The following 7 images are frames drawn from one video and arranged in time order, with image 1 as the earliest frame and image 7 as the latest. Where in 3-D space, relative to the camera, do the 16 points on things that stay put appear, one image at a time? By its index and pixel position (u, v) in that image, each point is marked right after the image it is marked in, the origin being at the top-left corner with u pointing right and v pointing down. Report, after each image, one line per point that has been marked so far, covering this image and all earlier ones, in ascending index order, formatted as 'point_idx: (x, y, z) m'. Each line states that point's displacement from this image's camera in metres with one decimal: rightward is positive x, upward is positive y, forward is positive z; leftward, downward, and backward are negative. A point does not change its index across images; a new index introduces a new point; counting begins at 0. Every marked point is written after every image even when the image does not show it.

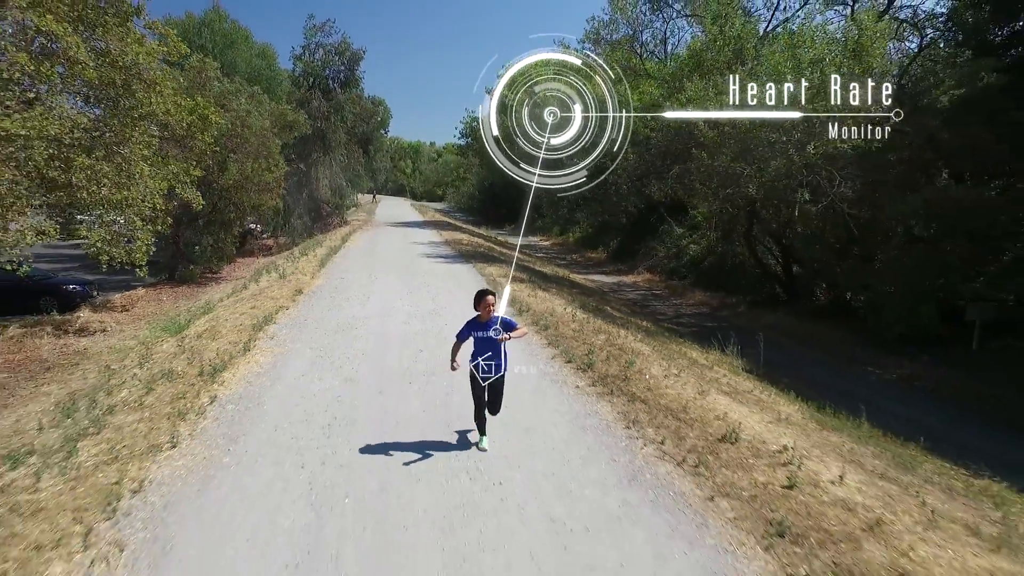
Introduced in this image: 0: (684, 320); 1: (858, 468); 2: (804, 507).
0: (+2.6, -0.5, +17.2) m
1: (+1.7, -0.9, +5.6) m
2: (+1.1, -0.8, +4.3) m
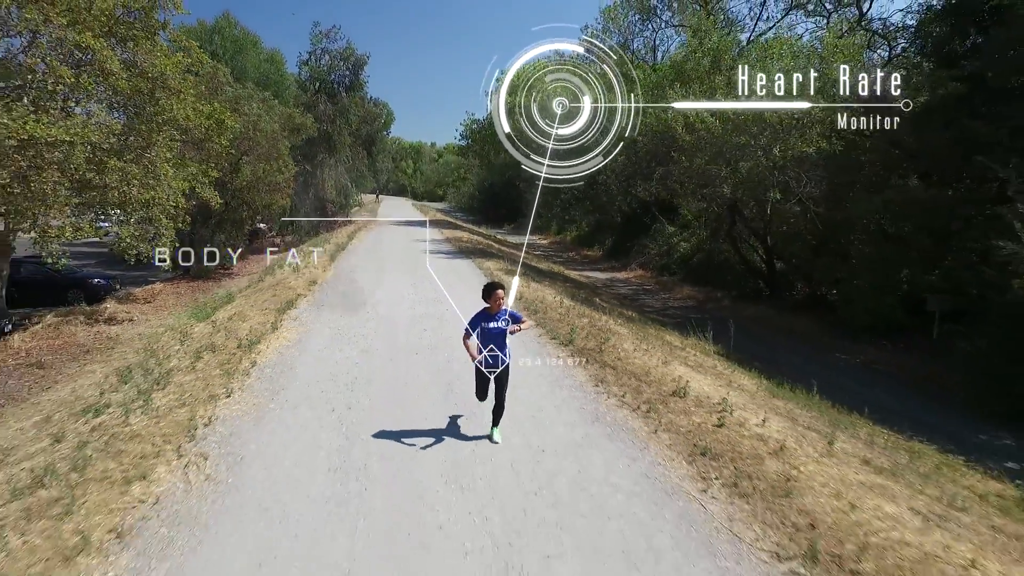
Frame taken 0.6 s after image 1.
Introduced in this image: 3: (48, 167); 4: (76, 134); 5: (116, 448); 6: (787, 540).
0: (+2.5, -0.4, +18.4) m
1: (+1.7, -0.8, +6.8) m
2: (+1.0, -0.7, +5.5) m
3: (-5.2, +1.4, +12.8) m
4: (-5.0, +1.7, +13.2) m
5: (-1.7, -0.7, +5.0) m
6: (+0.9, -0.8, +3.9) m
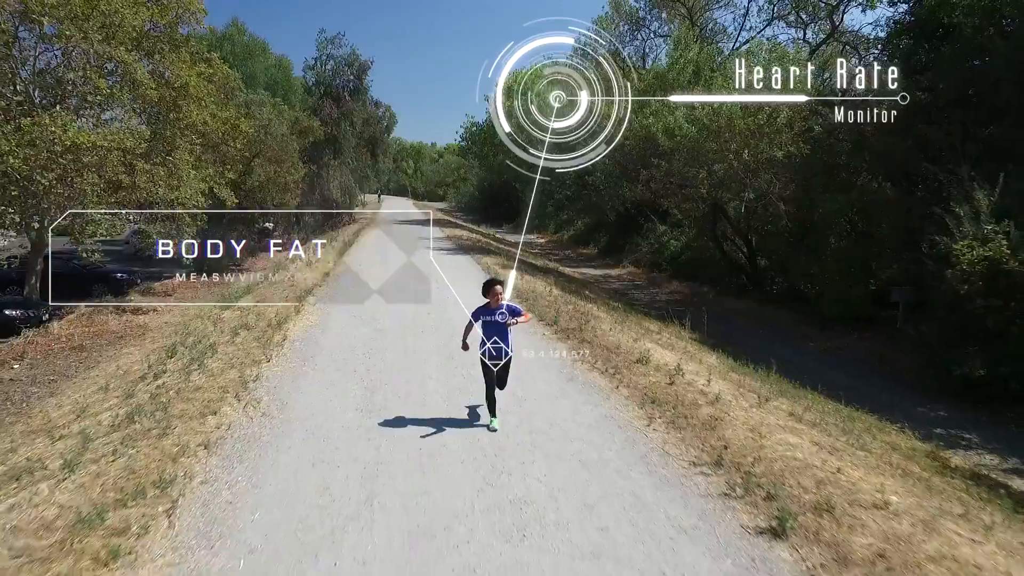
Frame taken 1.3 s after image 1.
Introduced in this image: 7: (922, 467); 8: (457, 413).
0: (+2.5, -0.3, +19.7) m
1: (+1.6, -0.7, +8.1) m
2: (+1.0, -0.6, +6.8) m
3: (-5.3, +1.5, +14.1) m
4: (-5.1, +1.9, +14.5) m
5: (-1.8, -0.6, +6.3) m
6: (+0.9, -0.7, +5.2) m
7: (+2.5, -1.1, +6.9) m
8: (-0.3, -0.7, +6.0) m
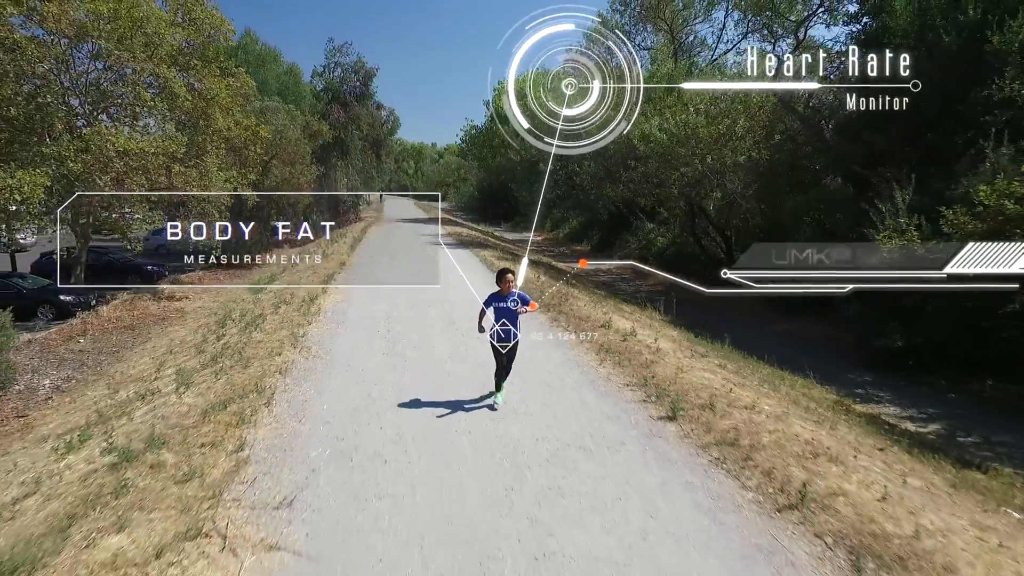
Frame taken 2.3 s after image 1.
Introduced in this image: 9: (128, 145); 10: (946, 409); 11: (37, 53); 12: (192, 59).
0: (+2.4, -0.1, +21.7) m
1: (+1.5, -0.5, +10.2) m
2: (+0.9, -0.4, +8.8) m
3: (-5.4, +1.6, +16.1) m
4: (-5.2, +2.0, +16.5) m
5: (-1.8, -0.4, +8.3) m
6: (+0.8, -0.6, +7.2) m
7: (+2.4, -0.9, +9.0) m
8: (-0.4, -0.5, +8.0) m
9: (-5.0, +1.9, +15.3) m
10: (+4.2, -1.2, +11.2) m
11: (-5.8, +2.9, +13.5) m
12: (-5.2, +3.8, +18.7) m
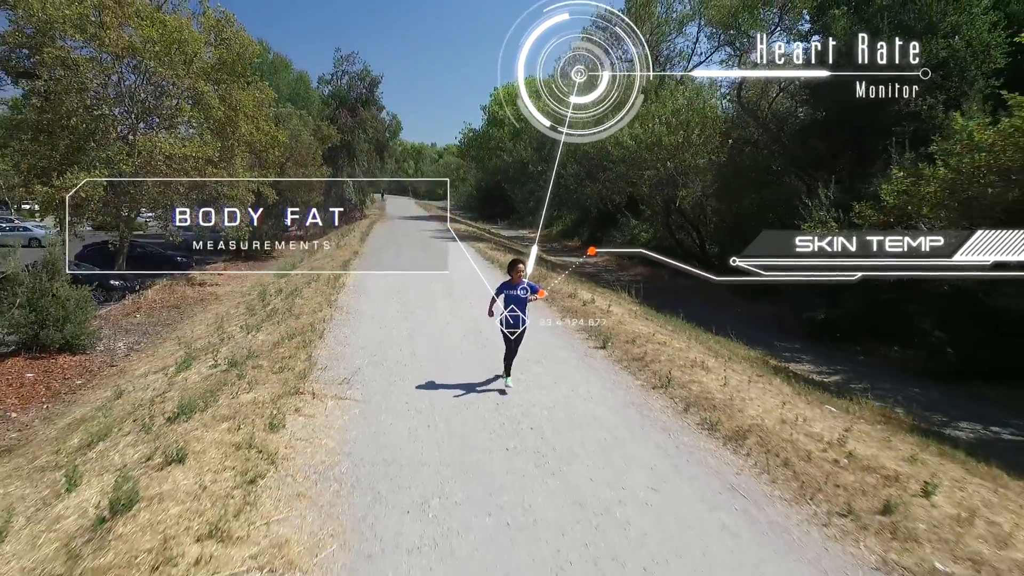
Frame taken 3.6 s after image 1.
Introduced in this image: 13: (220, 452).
0: (+2.2, +0.1, +24.3) m
1: (+1.4, -0.3, +12.7) m
2: (+0.7, -0.2, +11.3) m
3: (-5.5, +1.9, +18.7) m
4: (-5.4, +2.3, +19.1) m
5: (-2.0, -0.2, +10.8) m
6: (+0.6, -0.3, +9.7) m
7: (+2.3, -0.7, +11.5) m
8: (-0.5, -0.3, +10.6) m
9: (-5.1, +2.1, +17.9) m
10: (+4.1, -0.9, +13.8) m
11: (-6.0, +3.1, +16.1) m
12: (-5.4, +4.0, +21.3) m
13: (-1.3, -0.7, +5.0) m
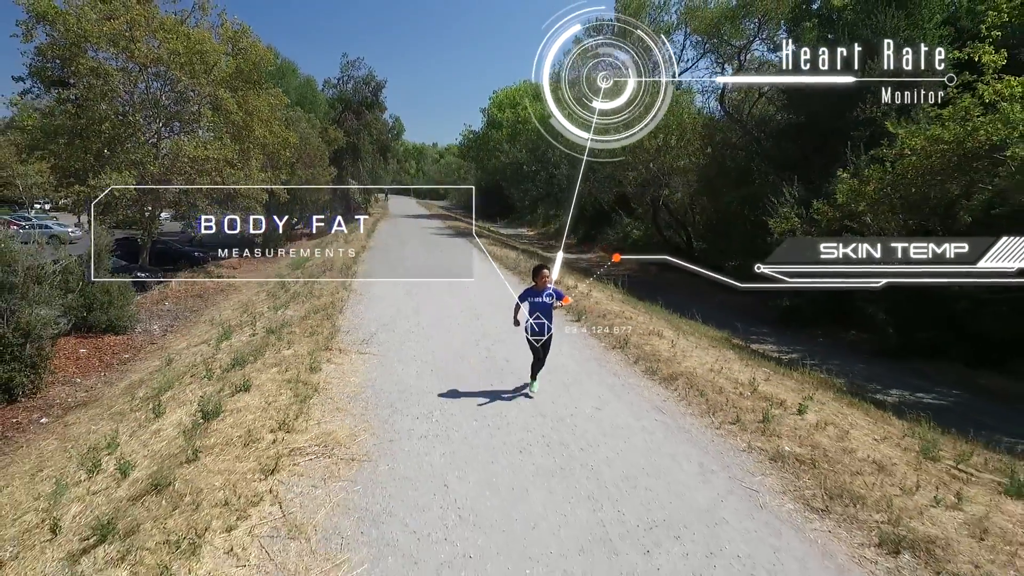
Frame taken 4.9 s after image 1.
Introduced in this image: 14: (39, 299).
0: (+2.2, +0.3, +25.9) m
1: (+1.3, -0.1, +14.4) m
2: (+0.6, -0.1, +13.0) m
3: (-5.6, +2.0, +20.3) m
4: (-5.4, +2.4, +20.7) m
5: (-2.1, 0.0, +12.5) m
6: (+0.5, -0.2, +11.4) m
7: (+2.2, -0.5, +13.1) m
8: (-0.6, -0.1, +12.2) m
9: (-5.2, +2.2, +19.5) m
10: (+4.0, -0.8, +15.4) m
11: (-6.1, +3.2, +17.7) m
12: (-5.5, +4.2, +22.9) m
13: (-1.4, -0.6, +6.6) m
14: (-4.4, -0.1, +10.7) m
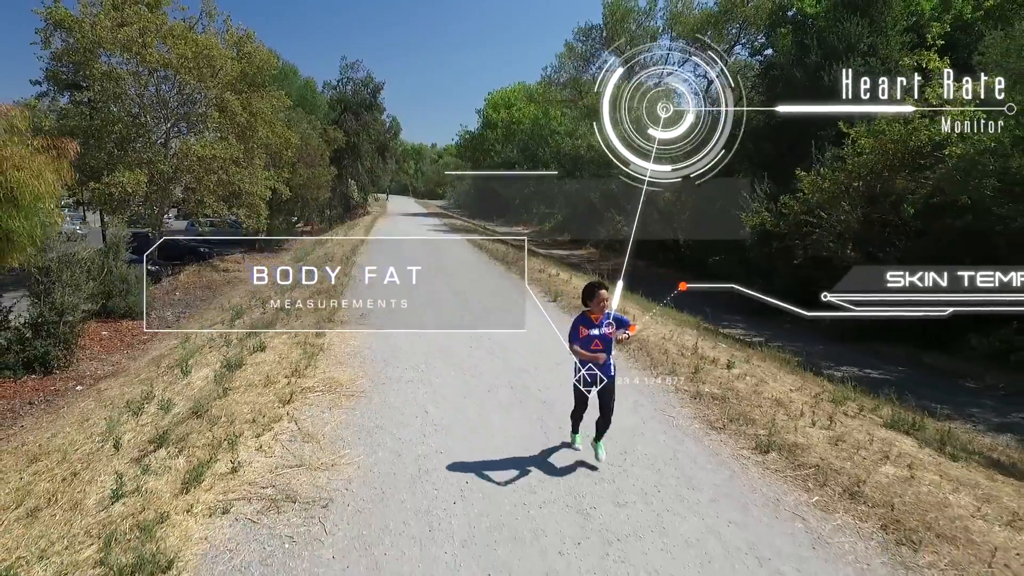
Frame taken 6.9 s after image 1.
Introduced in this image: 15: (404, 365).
0: (+2.0, +0.4, +27.1) m
1: (+1.1, 0.0, +15.5) m
2: (+0.4, +0.1, +14.1) m
3: (-5.8, +2.2, +21.5) m
4: (-5.6, +2.6, +21.9) m
5: (-2.3, +0.1, +13.7) m
6: (+0.4, 0.0, +12.5) m
7: (+2.0, -0.4, +14.3) m
8: (-0.8, +0.1, +13.4) m
9: (-5.4, +2.4, +20.7) m
10: (+3.8, -0.6, +16.6) m
11: (-6.3, +3.4, +18.9) m
12: (-5.7, +4.3, +24.1) m
13: (-1.5, -0.4, +7.8) m
14: (-4.6, +0.1, +11.9) m
15: (-0.7, -0.5, +7.1) m
